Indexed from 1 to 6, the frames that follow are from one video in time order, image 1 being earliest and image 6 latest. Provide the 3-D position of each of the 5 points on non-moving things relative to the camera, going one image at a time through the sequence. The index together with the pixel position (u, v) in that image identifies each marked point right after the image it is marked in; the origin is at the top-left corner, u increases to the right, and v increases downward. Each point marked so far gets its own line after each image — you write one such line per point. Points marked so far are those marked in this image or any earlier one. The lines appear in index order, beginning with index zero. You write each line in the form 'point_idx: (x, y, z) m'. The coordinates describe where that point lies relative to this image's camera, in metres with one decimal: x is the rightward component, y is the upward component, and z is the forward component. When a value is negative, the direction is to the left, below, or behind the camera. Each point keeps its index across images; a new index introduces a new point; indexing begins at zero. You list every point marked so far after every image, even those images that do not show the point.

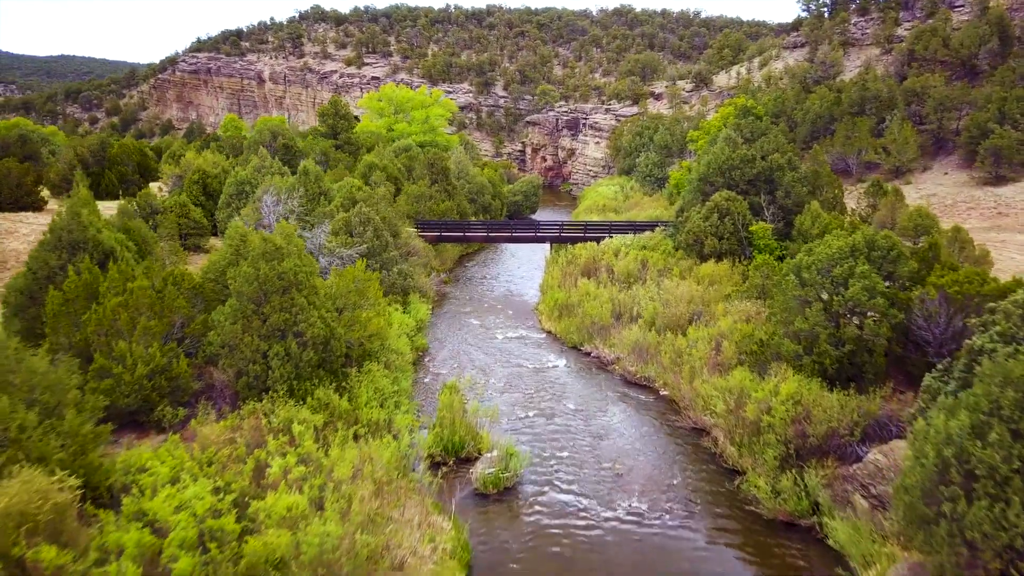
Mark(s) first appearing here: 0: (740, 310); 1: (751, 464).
0: (+4.9, -0.5, +17.2) m
1: (+3.7, -2.7, +12.5) m
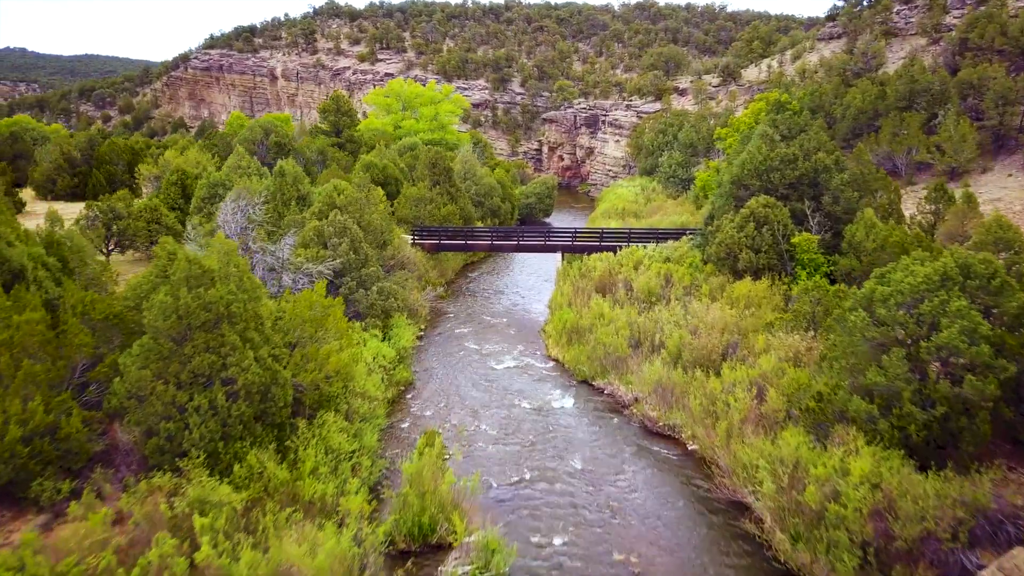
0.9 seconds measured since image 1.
0: (+4.8, -1.0, +14.0) m
1: (+3.5, -3.3, +9.4) m
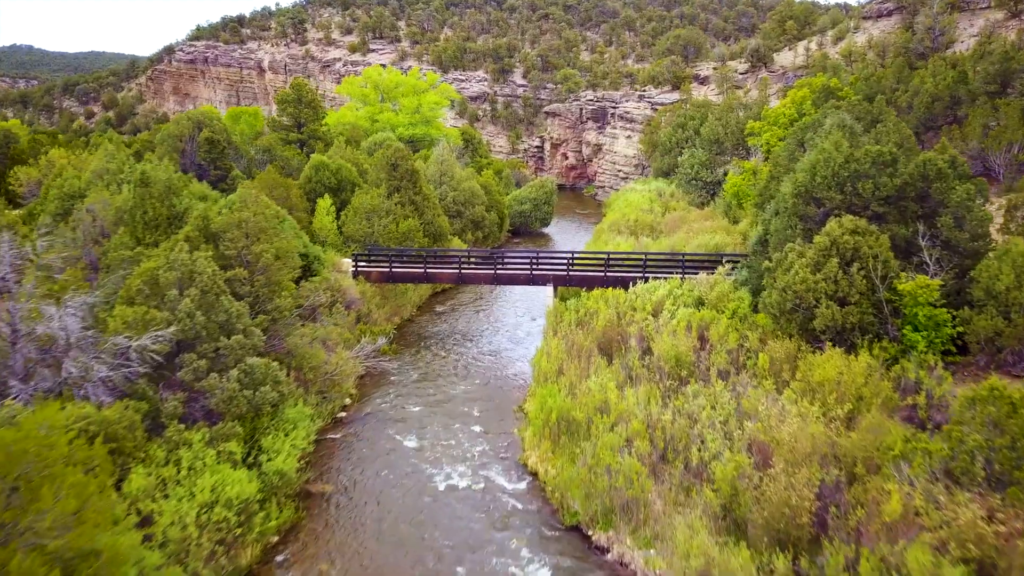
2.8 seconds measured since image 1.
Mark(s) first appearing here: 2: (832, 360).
0: (+4.0, -2.1, +7.3) m
1: (+2.7, -4.4, +2.6) m
2: (+4.6, -1.0, +11.6) m
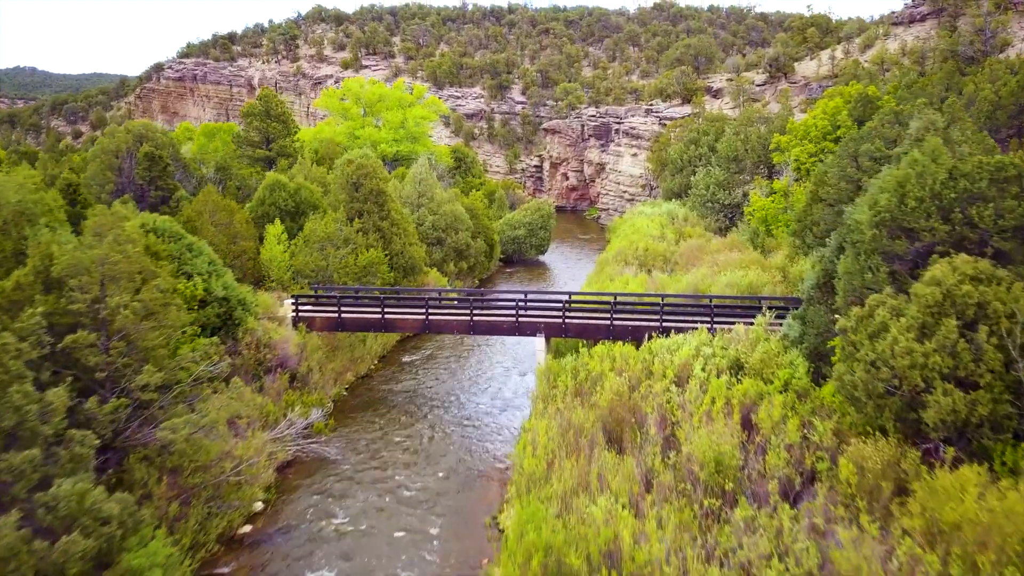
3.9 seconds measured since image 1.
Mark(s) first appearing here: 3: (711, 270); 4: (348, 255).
0: (+3.6, -2.8, +3.1) m
1: (+2.2, -4.9, -1.6) m
2: (+4.2, -1.8, +7.4) m
3: (+4.5, +0.4, +18.3) m
4: (-3.8, +0.8, +18.9) m
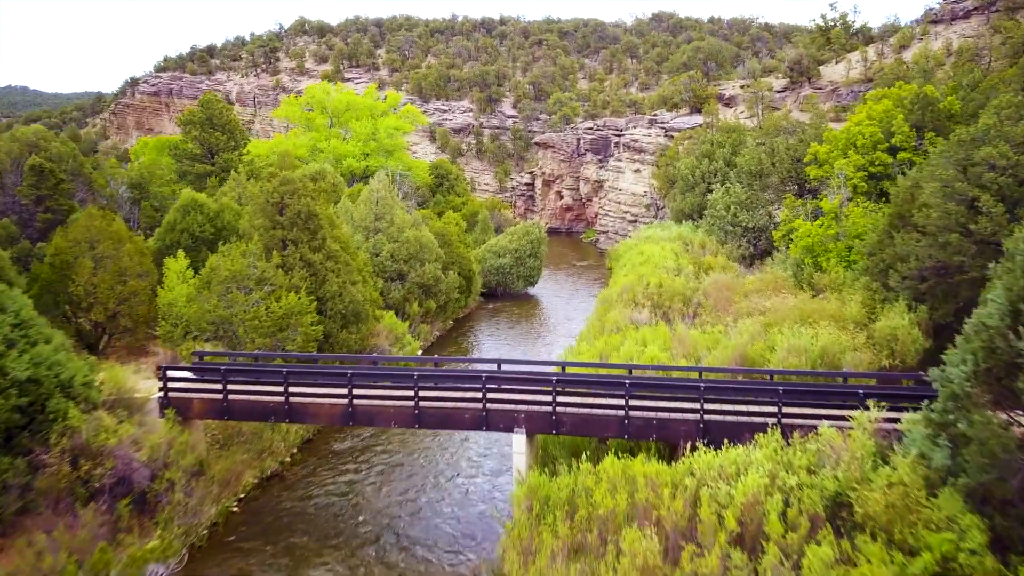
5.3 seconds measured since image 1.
0: (+3.2, -3.4, -1.9) m
1: (+1.9, -5.5, -6.7) m
2: (+3.8, -2.5, +2.5) m
3: (+4.1, -0.6, +13.4) m
4: (-4.3, -0.2, +13.9) m
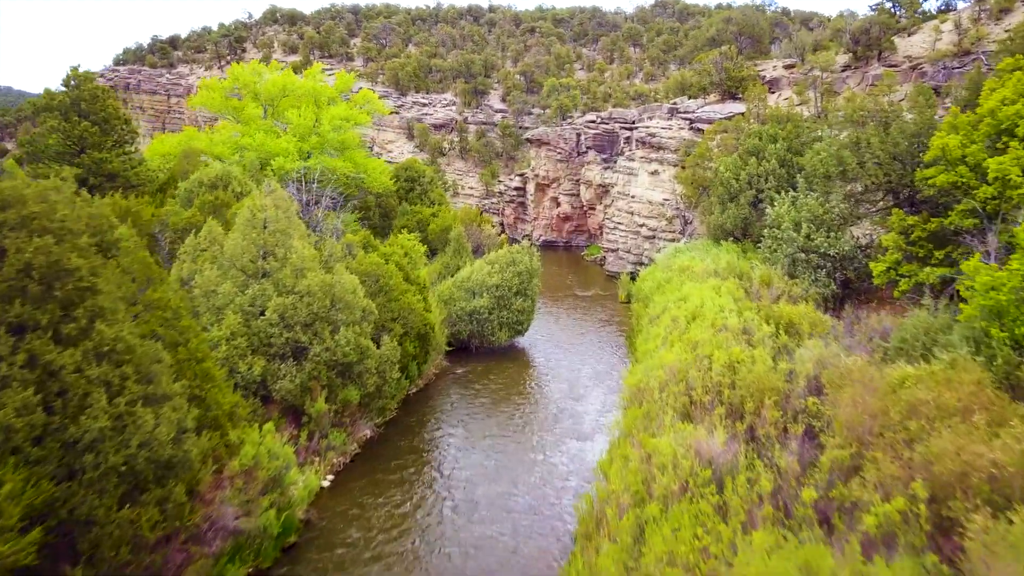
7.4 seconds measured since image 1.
0: (+3.0, -4.6, -9.6) m
1: (+1.7, -6.6, -14.4) m
2: (+3.5, -3.7, -5.3) m
3: (+3.7, -1.8, +5.7) m
4: (-4.7, -1.5, +6.1) m
